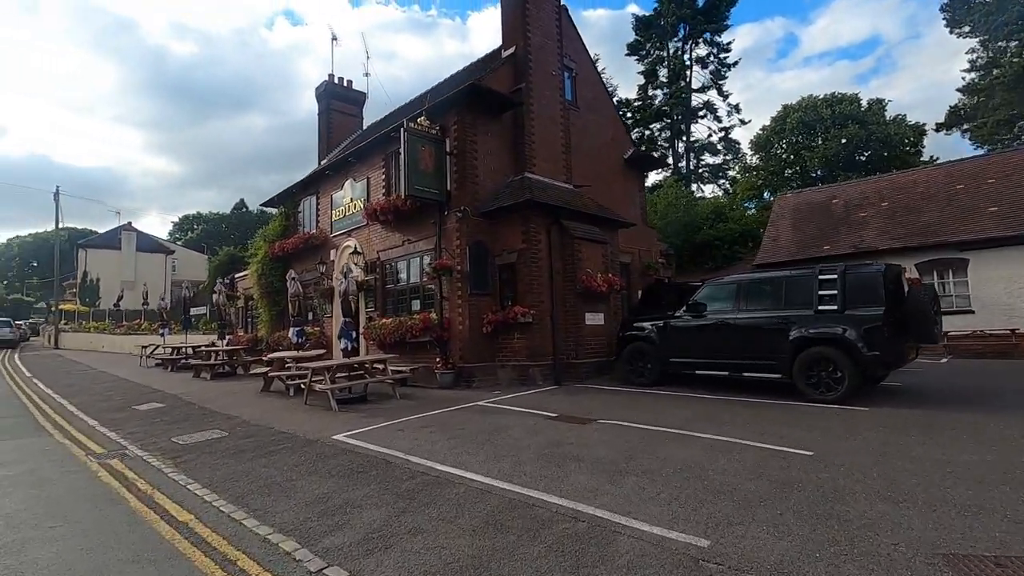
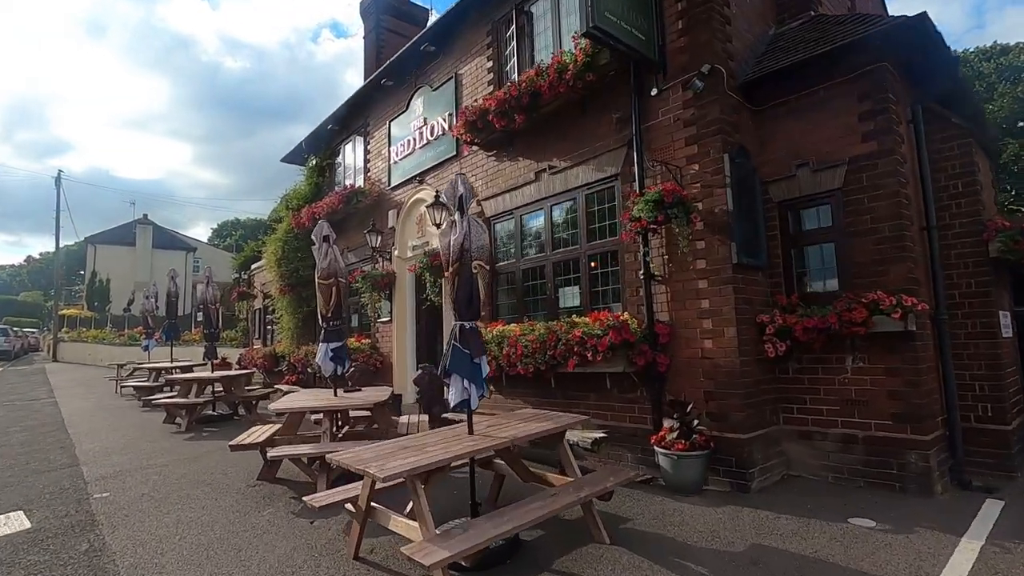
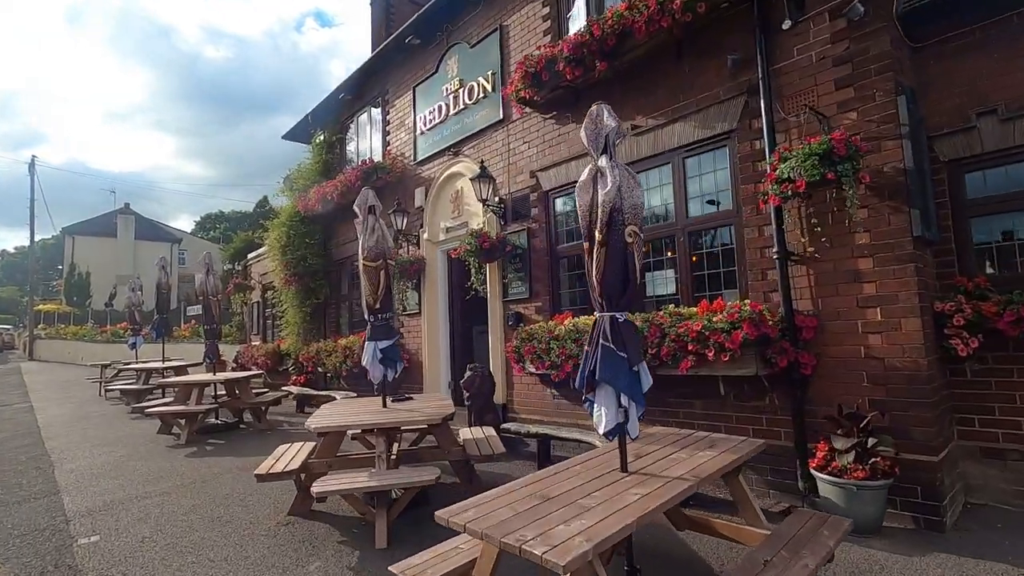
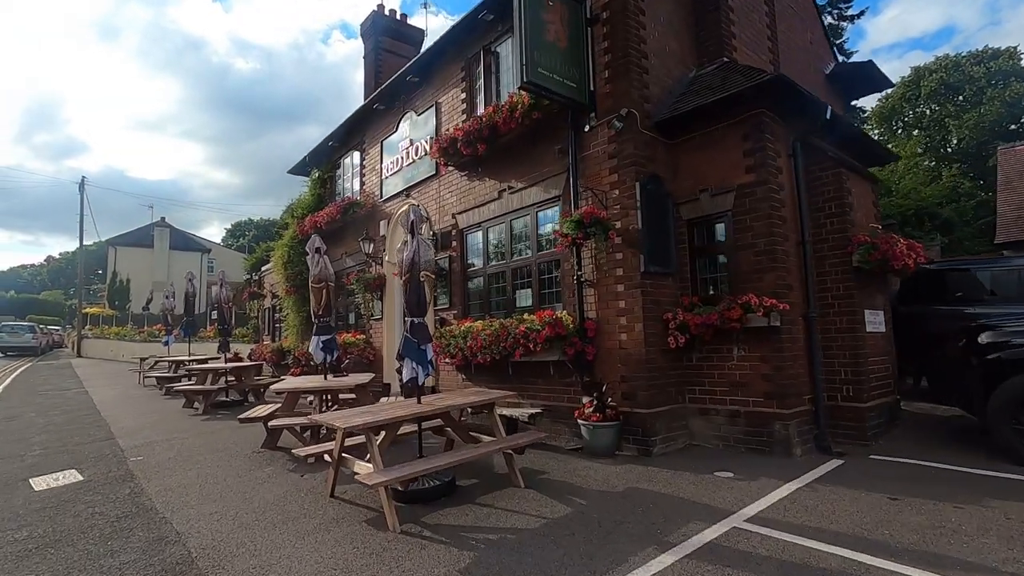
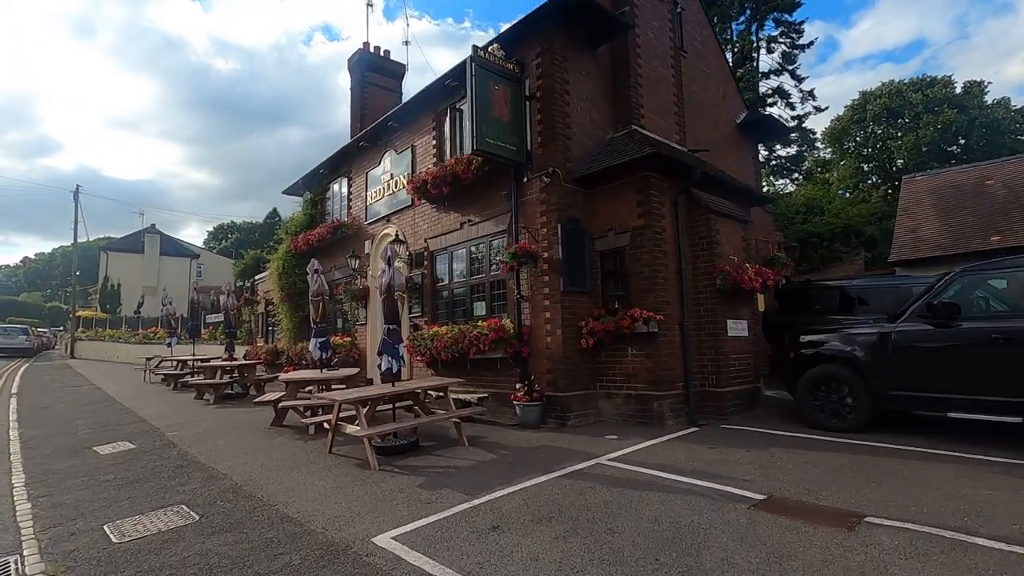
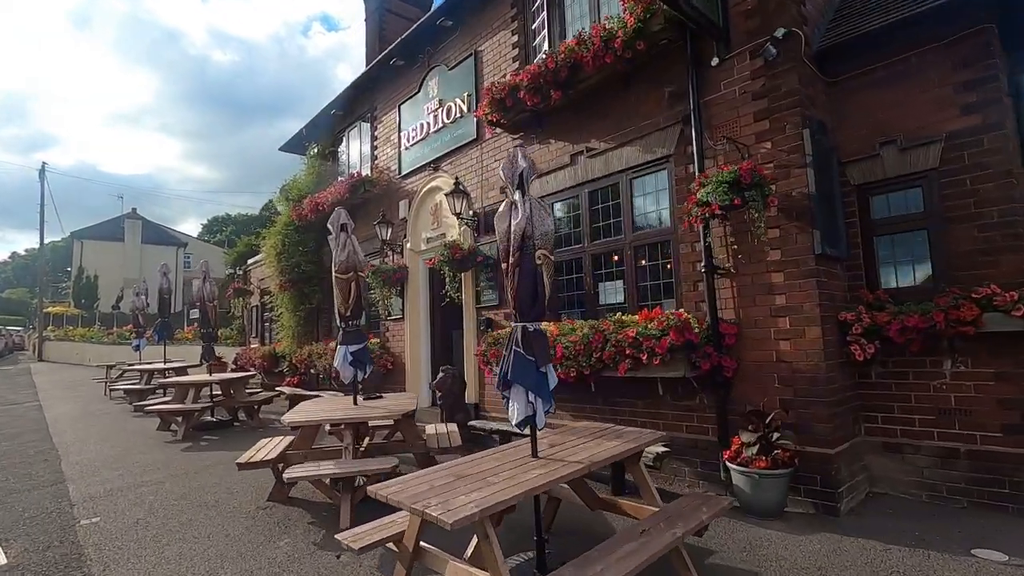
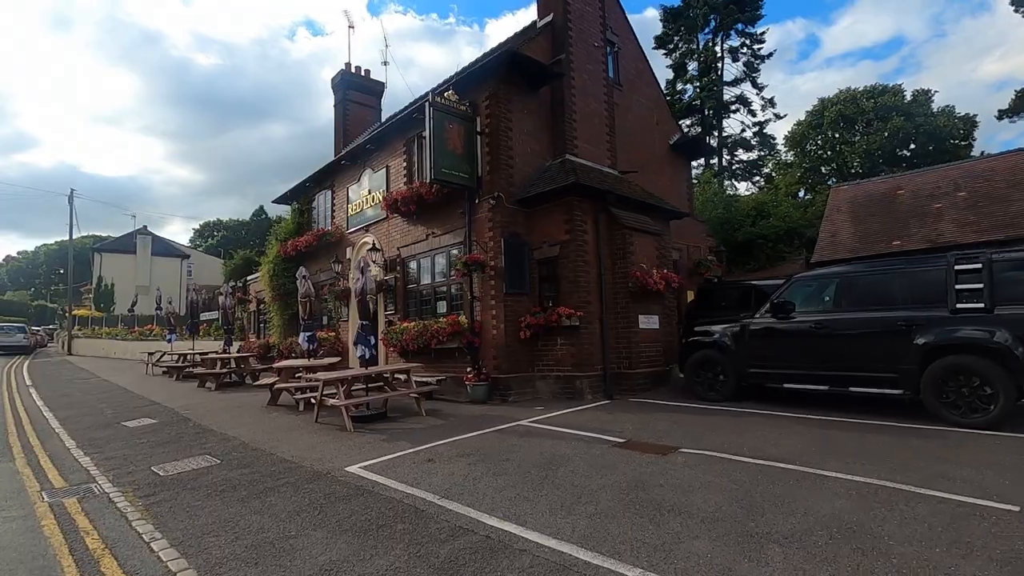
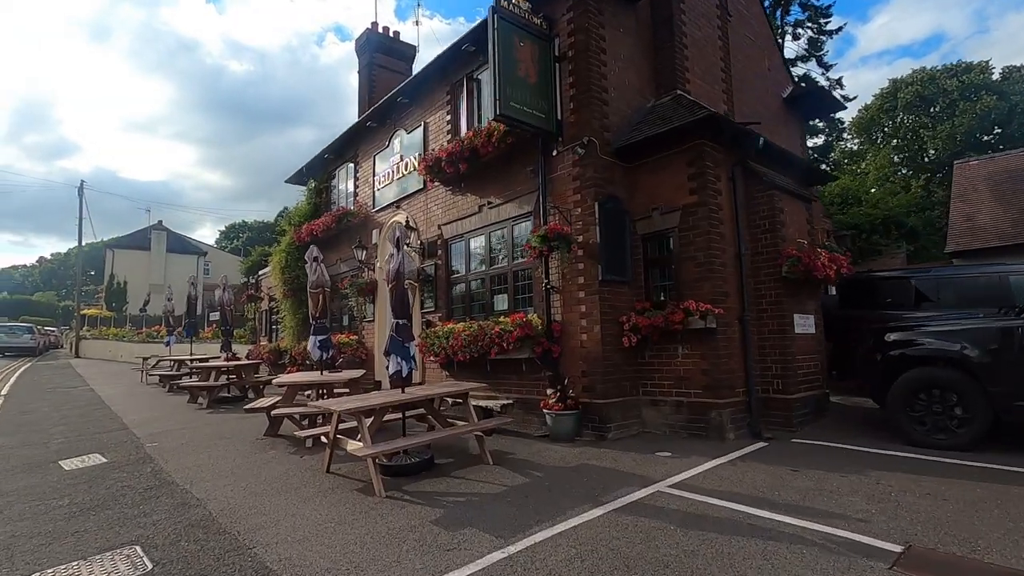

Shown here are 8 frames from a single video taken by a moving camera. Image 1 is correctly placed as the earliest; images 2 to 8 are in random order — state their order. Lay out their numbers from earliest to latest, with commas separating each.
7, 5, 8, 4, 2, 6, 3
